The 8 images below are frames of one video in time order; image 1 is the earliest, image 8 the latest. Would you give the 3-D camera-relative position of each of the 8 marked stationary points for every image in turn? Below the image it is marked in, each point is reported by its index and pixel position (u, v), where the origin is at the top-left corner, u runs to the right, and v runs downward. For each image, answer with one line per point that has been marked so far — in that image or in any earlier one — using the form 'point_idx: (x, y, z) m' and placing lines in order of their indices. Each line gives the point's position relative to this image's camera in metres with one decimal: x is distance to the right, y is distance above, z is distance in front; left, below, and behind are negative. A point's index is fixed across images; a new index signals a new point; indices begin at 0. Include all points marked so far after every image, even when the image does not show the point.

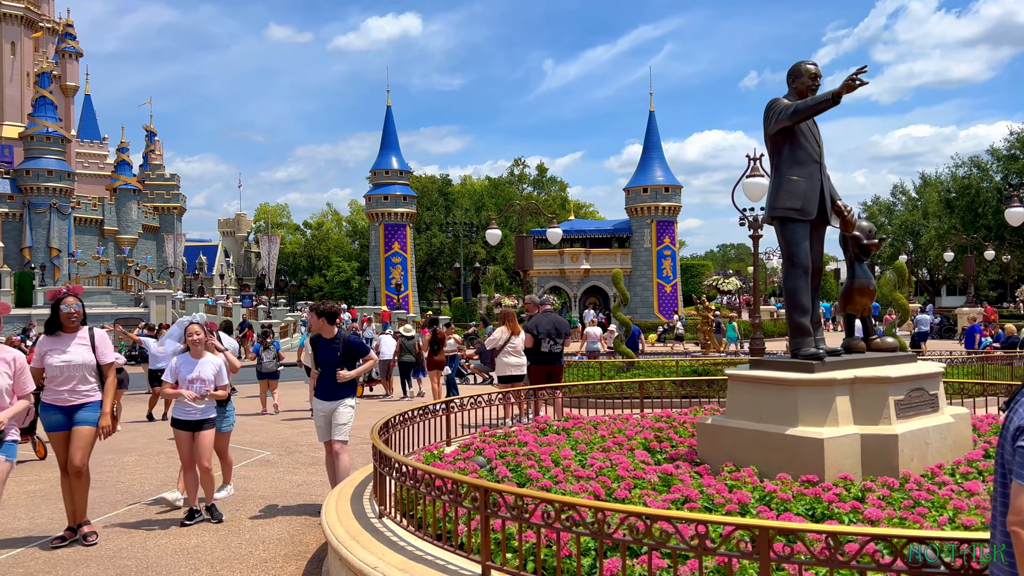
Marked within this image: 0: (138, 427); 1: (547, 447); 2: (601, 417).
0: (-5.5, -2.2, +11.9) m
1: (+0.3, -1.2, +6.2) m
2: (+0.9, -1.3, +7.9) m
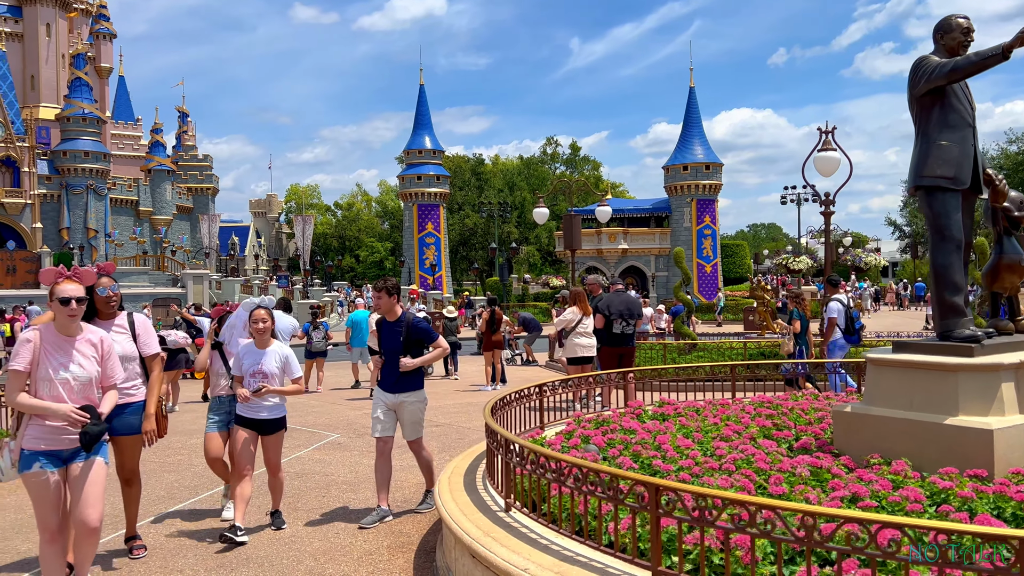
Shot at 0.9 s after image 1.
0: (-4.5, -1.9, +11.7) m
1: (+1.0, -1.1, +5.8) m
2: (+1.7, -1.0, +7.5) m
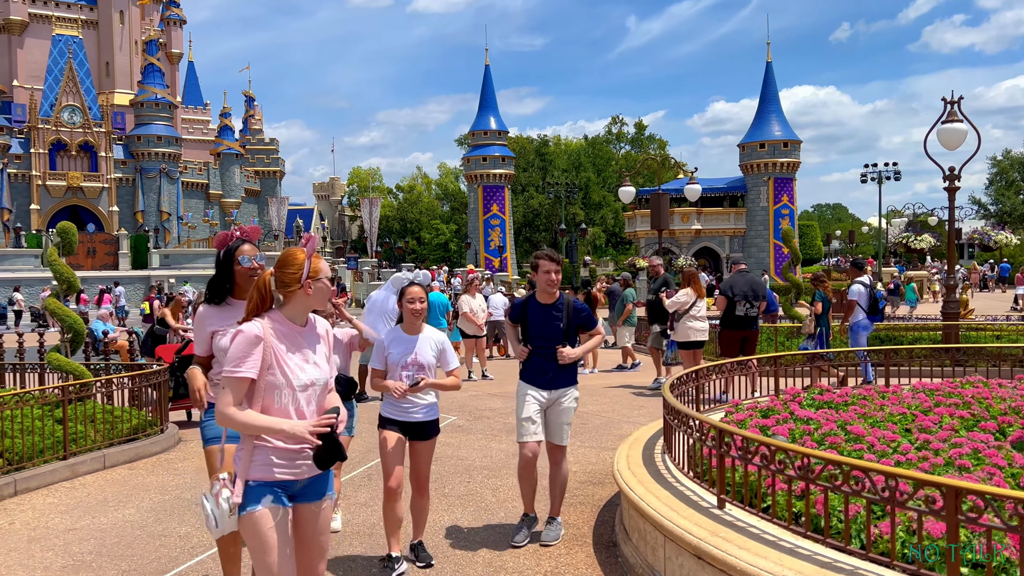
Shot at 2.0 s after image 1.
0: (-3.0, -1.6, +11.6) m
1: (+2.2, -0.9, +5.4) m
2: (+3.0, -0.9, +7.0) m
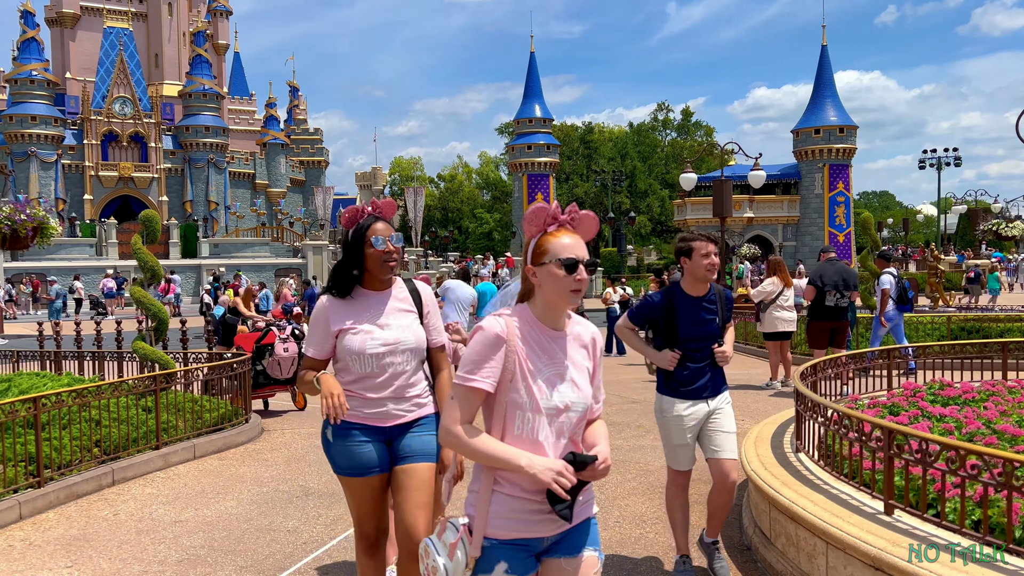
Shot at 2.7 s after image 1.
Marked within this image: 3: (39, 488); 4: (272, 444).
0: (-1.9, -1.5, +11.5) m
1: (+3.0, -0.8, +5.0) m
2: (+3.8, -0.8, +6.6) m
3: (-3.5, -1.5, +6.1) m
4: (-2.4, -1.6, +8.2) m
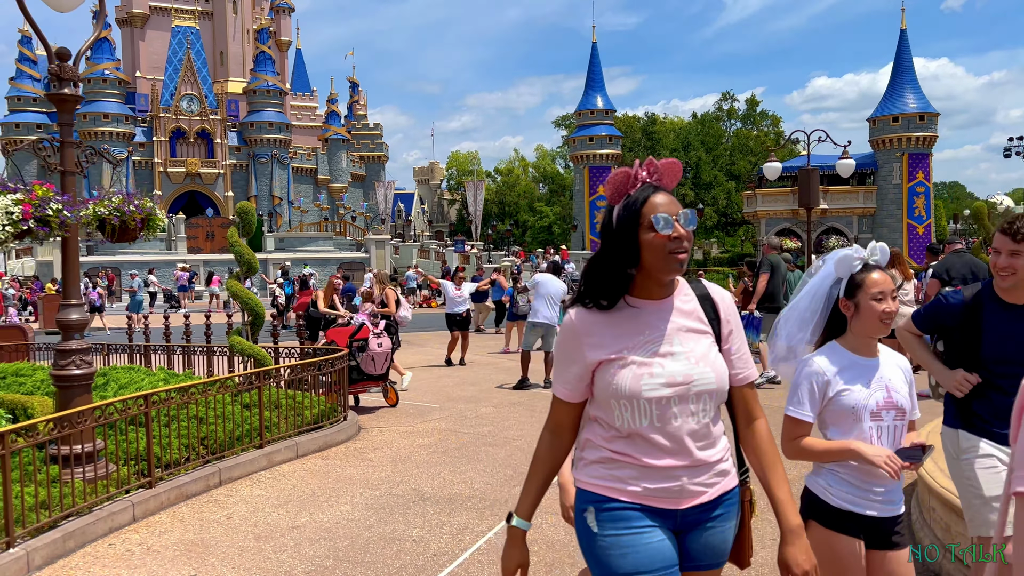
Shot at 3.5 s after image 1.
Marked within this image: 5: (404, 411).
0: (-0.6, -1.4, +11.2) m
1: (+3.8, -0.8, +4.4) m
2: (+4.8, -0.7, +5.9) m
3: (-2.6, -1.4, +5.9) m
4: (-1.3, -1.5, +7.9) m
5: (-1.3, -1.4, +9.4) m
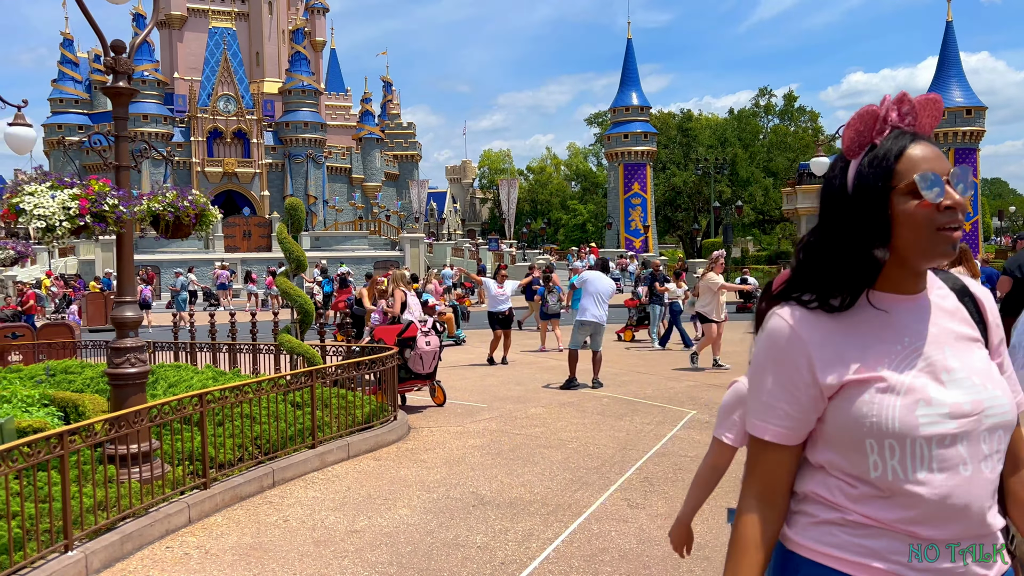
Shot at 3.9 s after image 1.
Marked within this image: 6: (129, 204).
0: (0.0, -1.3, +11.0) m
1: (+4.2, -0.8, +4.0) m
2: (+5.2, -0.7, +5.5) m
3: (-2.2, -1.4, +5.7) m
4: (-0.8, -1.5, +7.7) m
5: (-0.7, -1.4, +9.3) m
6: (-2.6, +0.6, +5.4) m
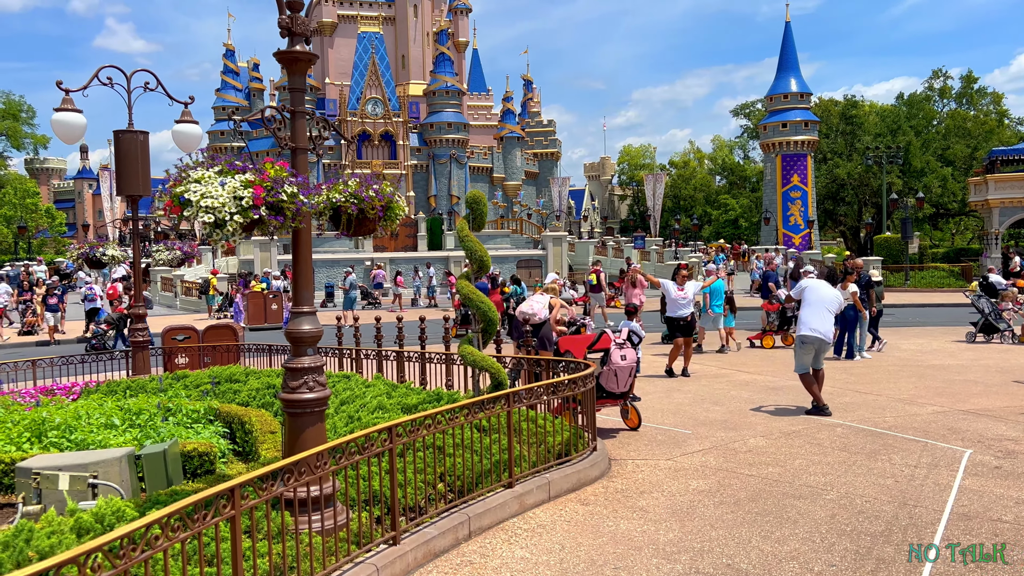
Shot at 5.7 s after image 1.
0: (+2.3, -1.4, +9.5) m
1: (+5.3, -0.9, +1.9) m
2: (+6.6, -0.8, +3.2) m
3: (-0.7, -1.5, +4.7) m
4: (+1.0, -1.5, +6.4) m
5: (+1.4, -1.4, +7.9) m
6: (-1.1, +0.5, +4.4) m
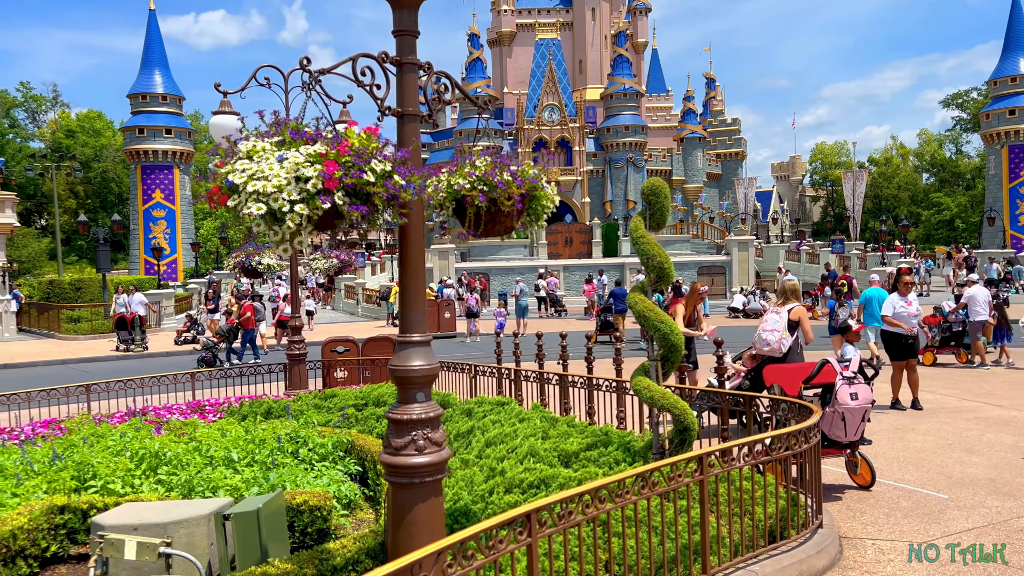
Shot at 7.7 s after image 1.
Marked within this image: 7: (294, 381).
0: (+4.1, -1.5, +7.3) m
1: (+5.4, -0.9, -0.8) m
2: (+6.8, -0.9, +0.2) m
3: (+0.1, -1.6, +3.2) m
4: (+2.1, -1.6, +4.6) m
5: (+2.8, -1.6, +5.9) m
6: (-0.4, +0.4, +3.1) m
7: (-2.9, -1.2, +10.8) m
